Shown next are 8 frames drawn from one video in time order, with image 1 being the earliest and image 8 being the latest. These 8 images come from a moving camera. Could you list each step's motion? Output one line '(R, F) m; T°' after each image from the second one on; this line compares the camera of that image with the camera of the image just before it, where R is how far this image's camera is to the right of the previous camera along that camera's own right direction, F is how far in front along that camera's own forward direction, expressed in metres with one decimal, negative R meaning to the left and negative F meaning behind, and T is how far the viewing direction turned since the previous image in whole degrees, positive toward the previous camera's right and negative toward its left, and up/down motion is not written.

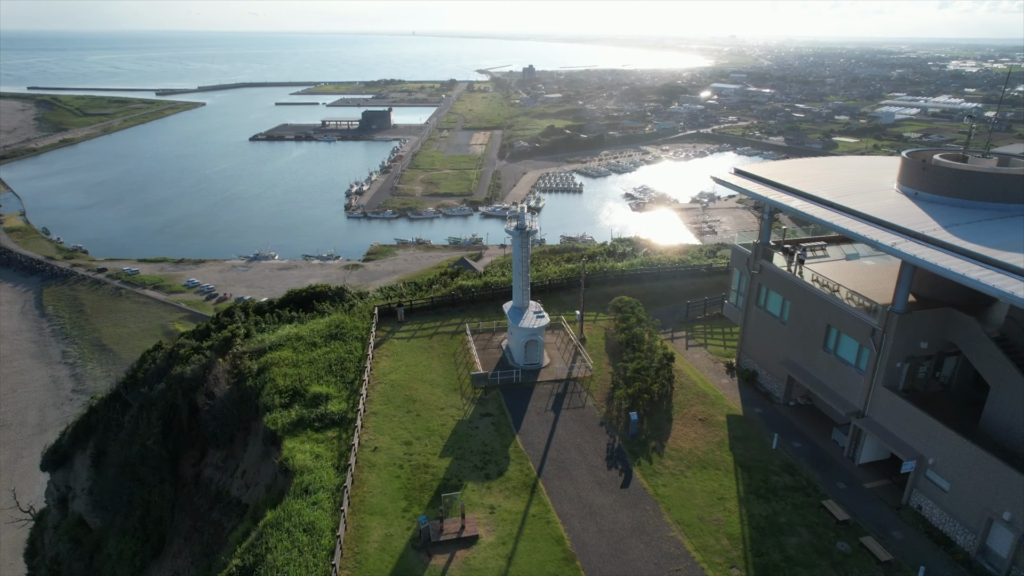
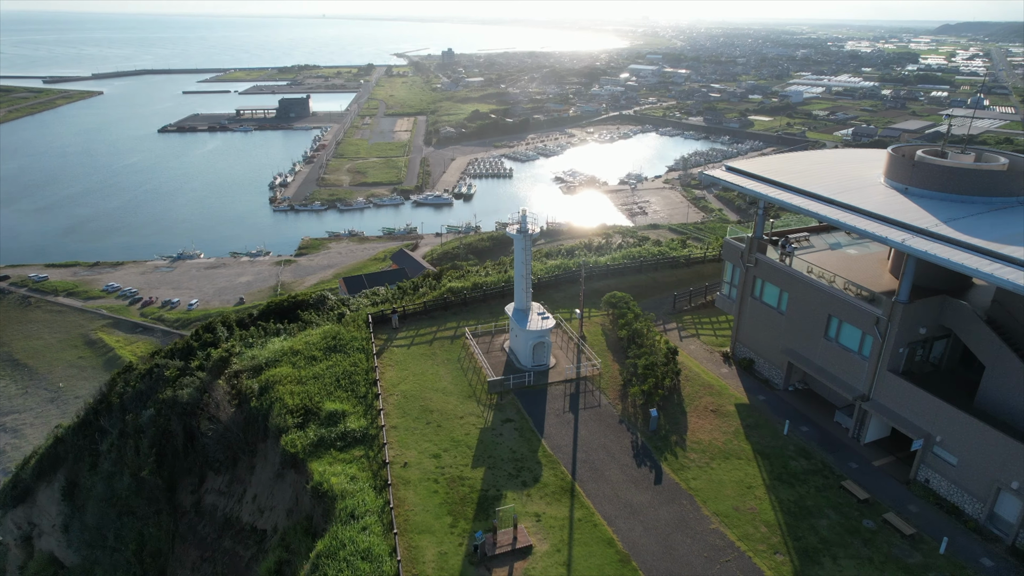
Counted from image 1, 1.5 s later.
(-2.6, +0.1) m; +6°
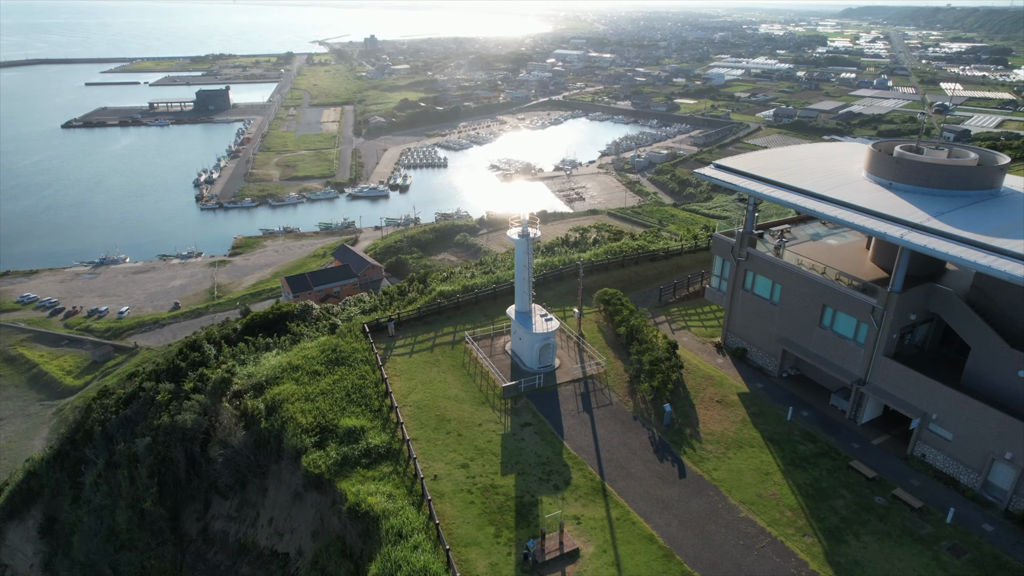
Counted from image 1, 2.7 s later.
(-2.4, 0.0) m; +6°
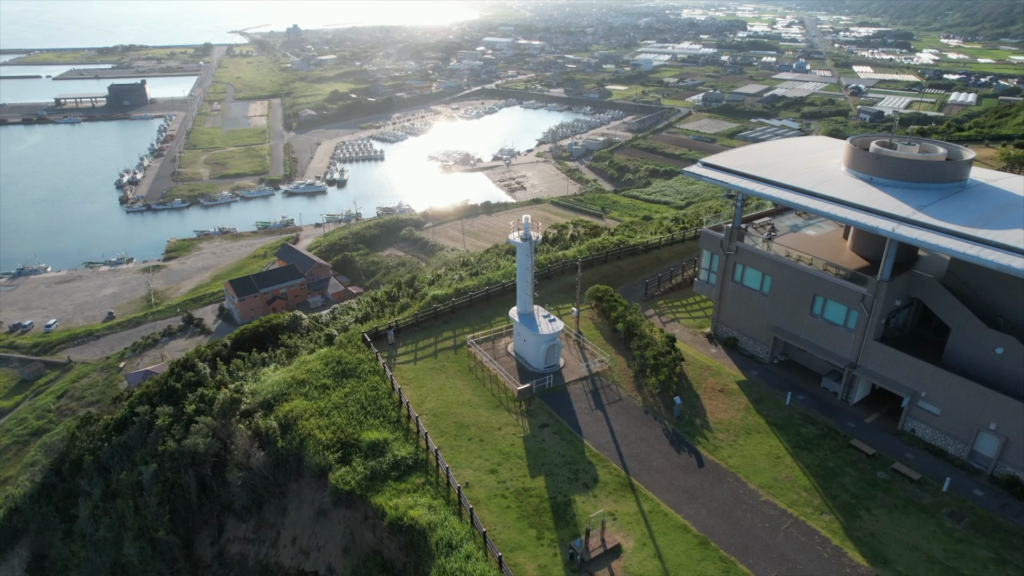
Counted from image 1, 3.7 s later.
(-2.3, -0.2) m; +5°
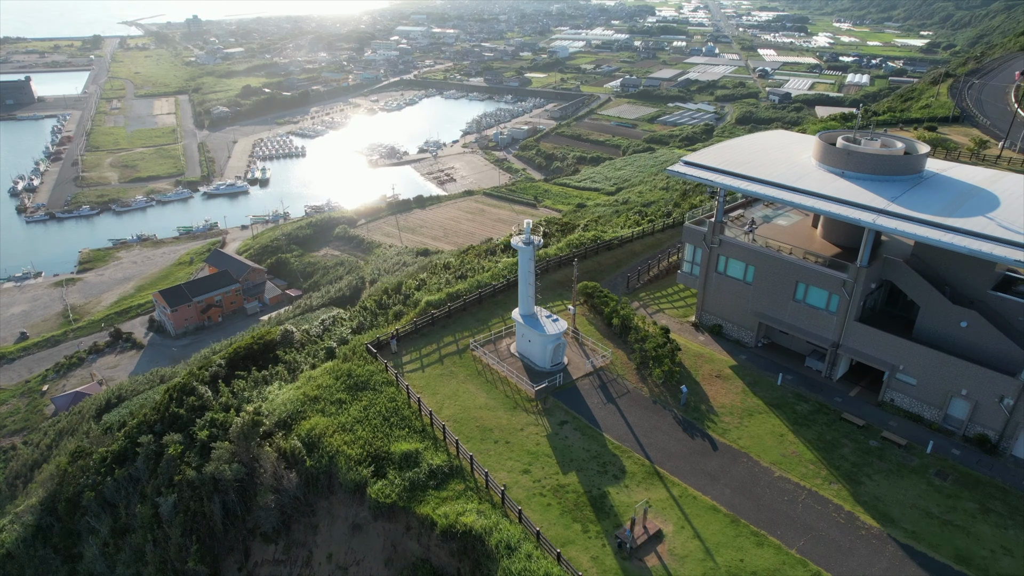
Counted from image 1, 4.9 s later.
(-2.8, -0.5) m; +7°
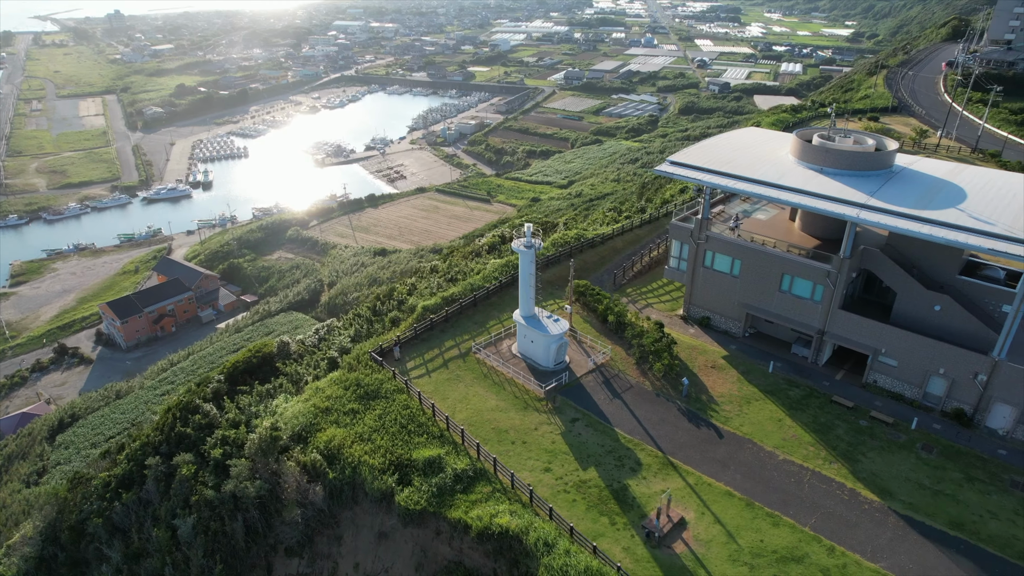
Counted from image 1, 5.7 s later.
(-2.0, -0.4) m; +5°
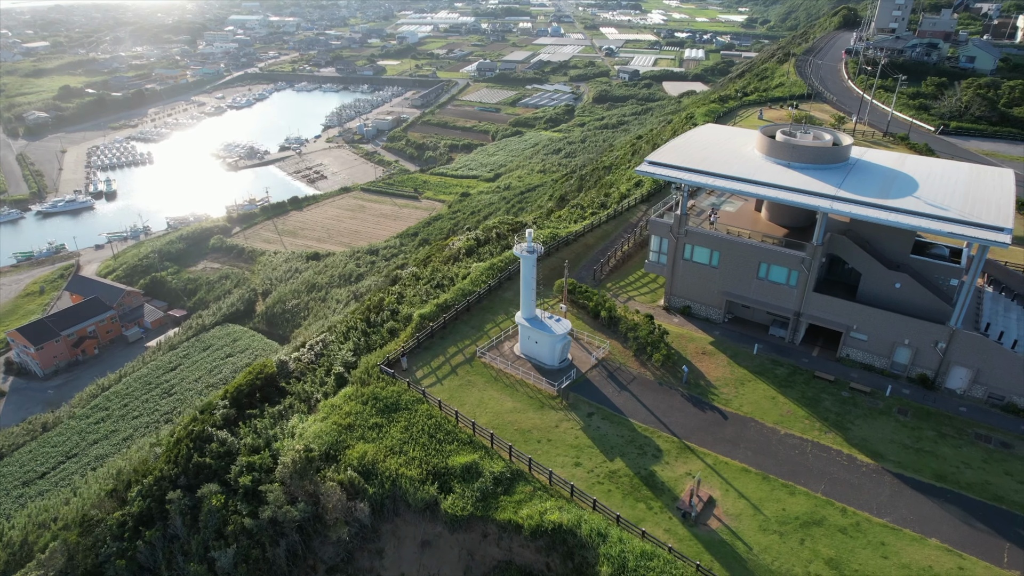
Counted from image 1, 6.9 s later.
(-3.2, -0.6) m; +7°
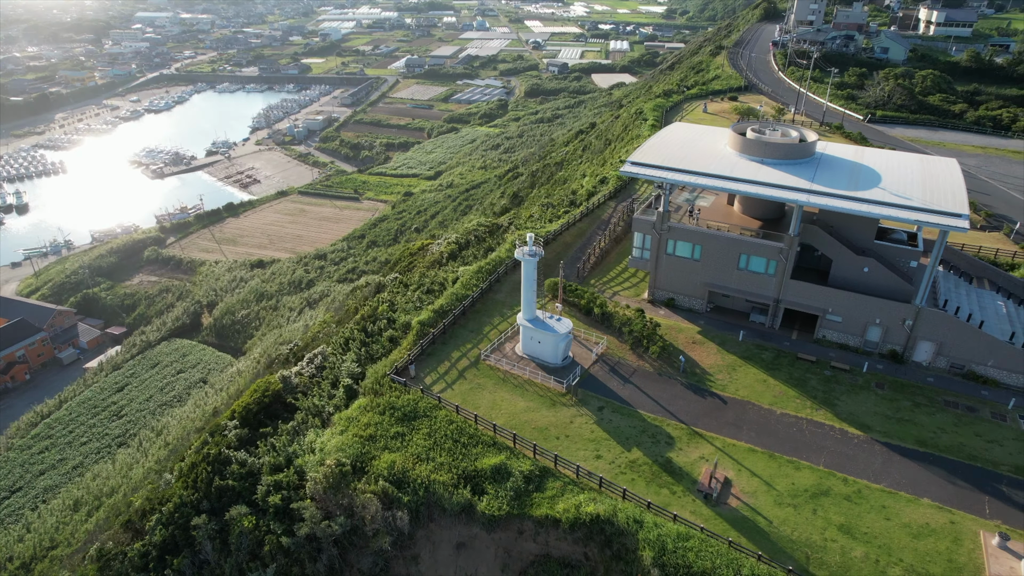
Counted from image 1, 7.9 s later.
(-2.6, -0.6) m; +6°
